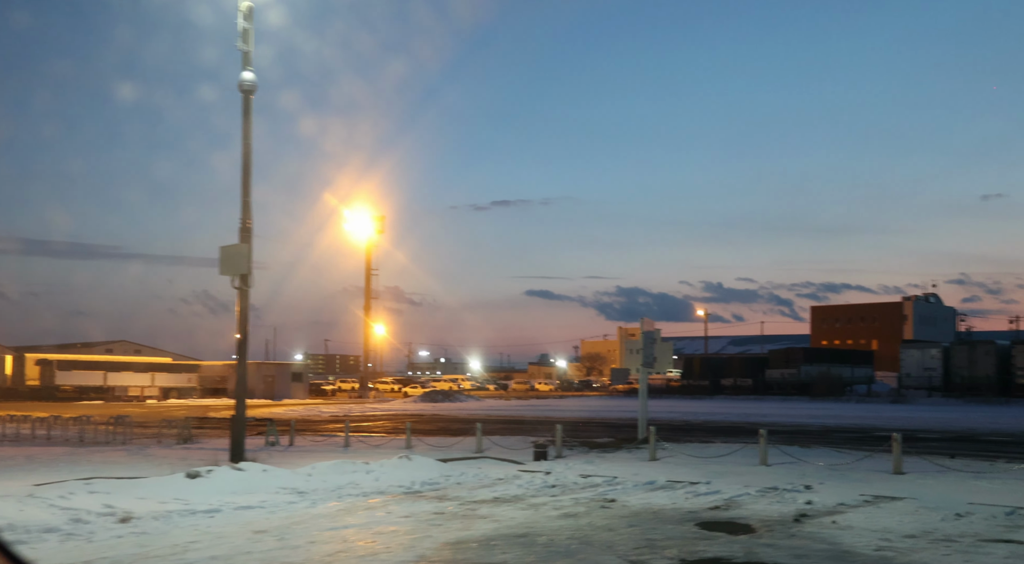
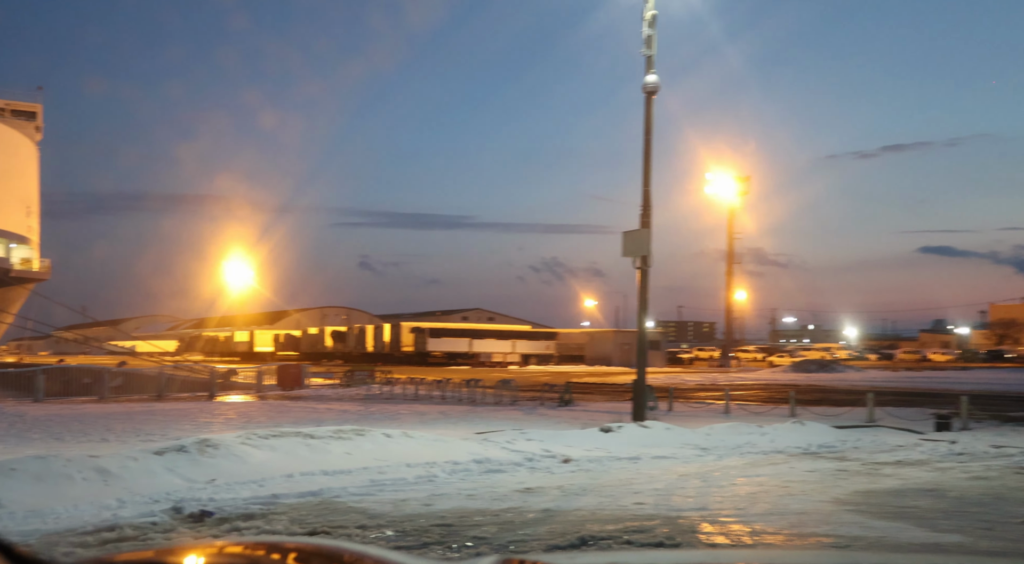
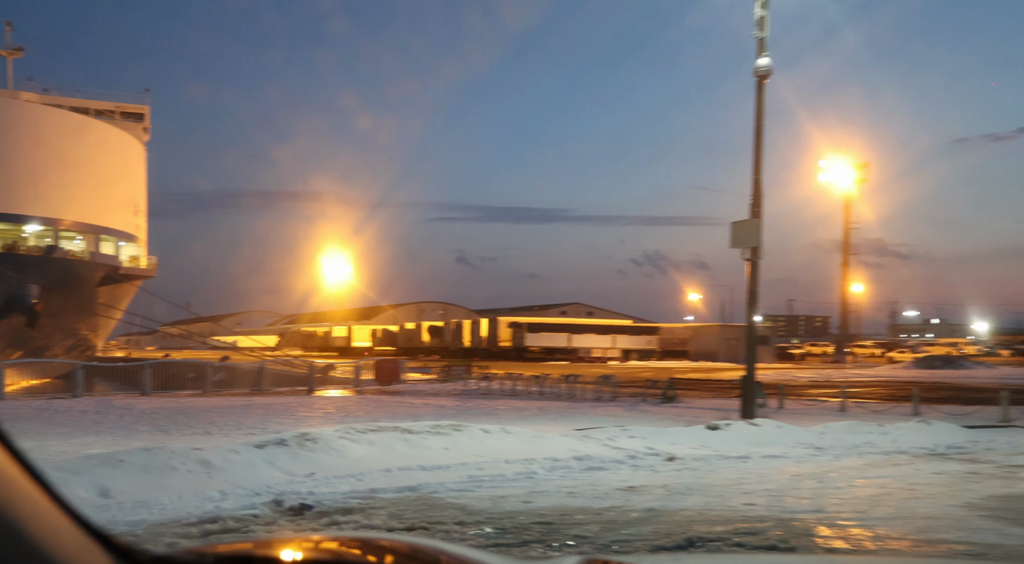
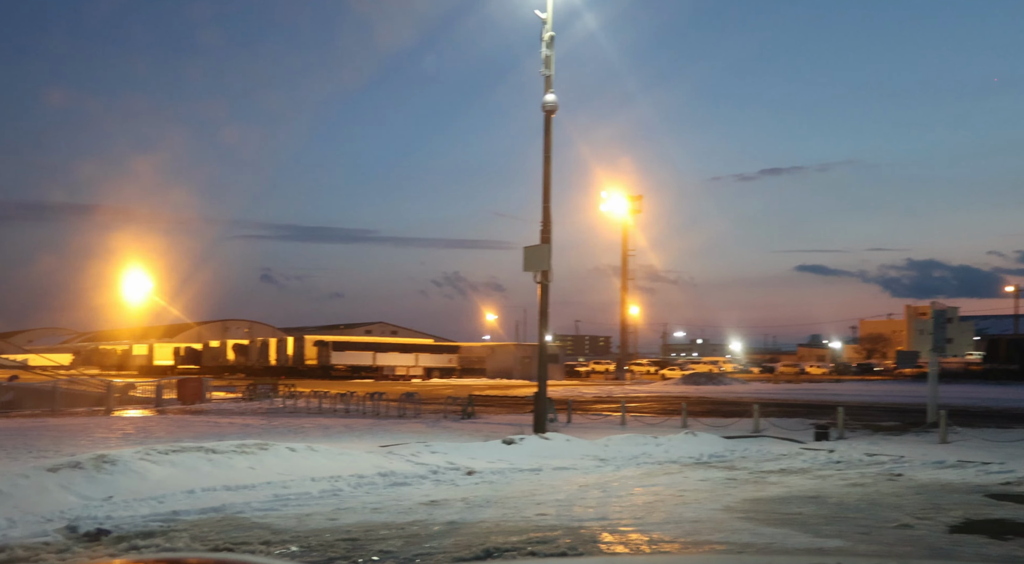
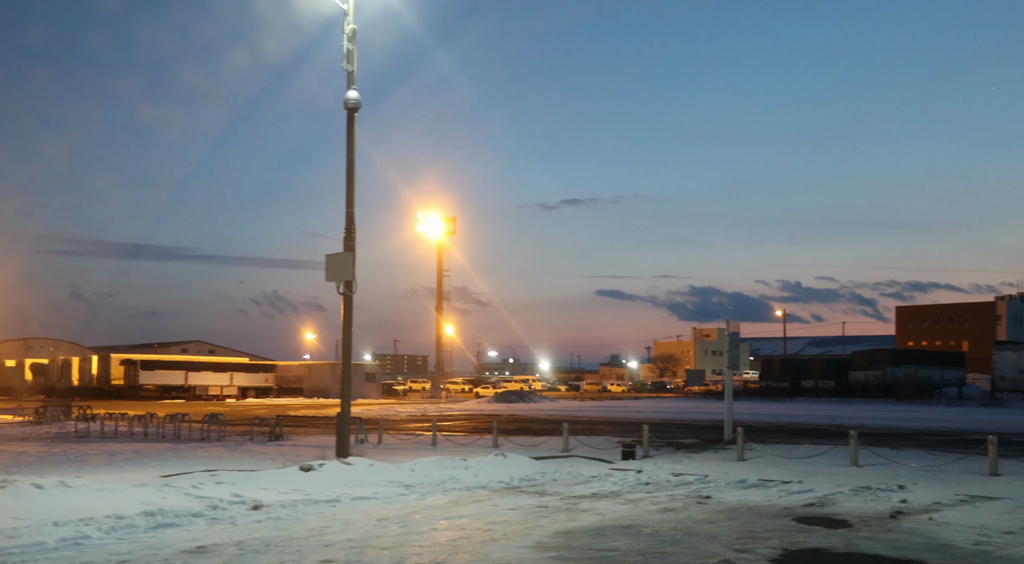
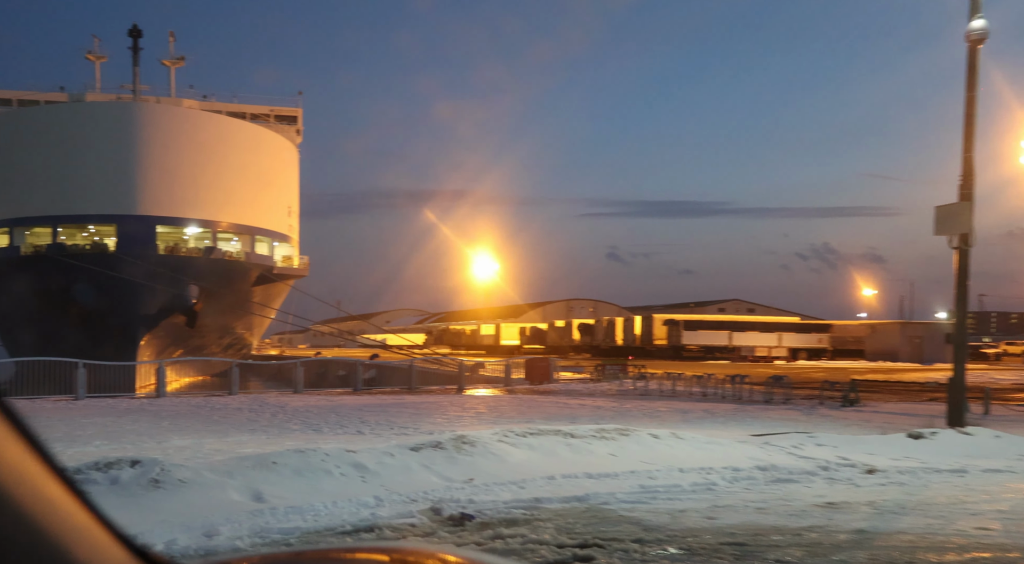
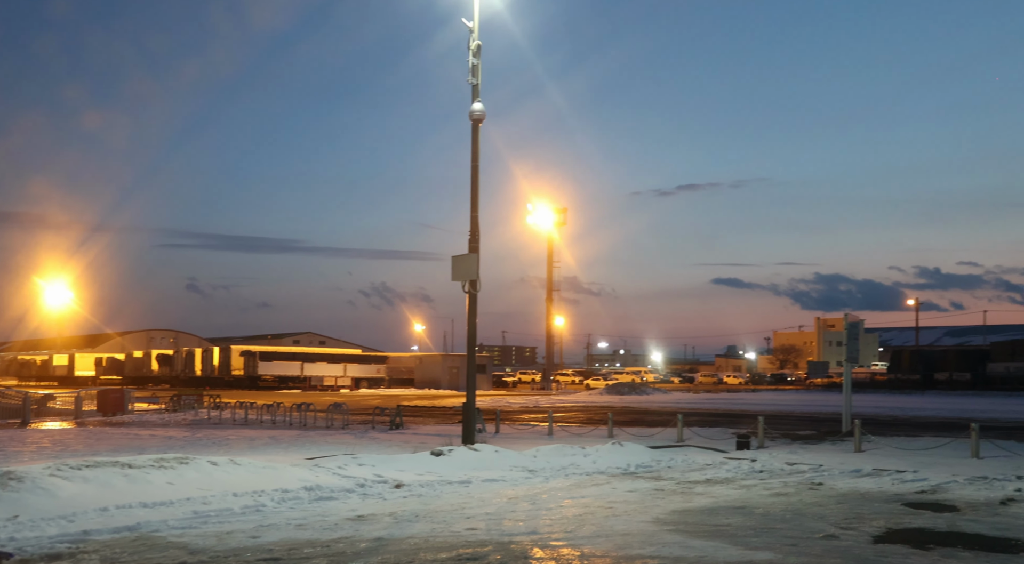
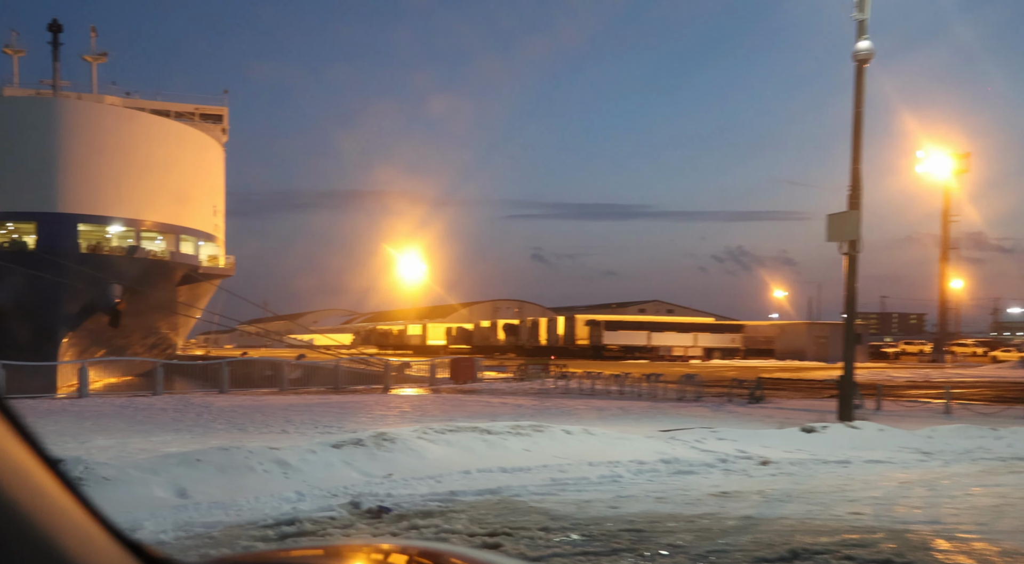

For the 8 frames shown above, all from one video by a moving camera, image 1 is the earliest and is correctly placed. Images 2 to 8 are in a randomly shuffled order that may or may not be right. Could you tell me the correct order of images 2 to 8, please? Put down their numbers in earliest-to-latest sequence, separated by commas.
5, 7, 4, 2, 3, 8, 6
